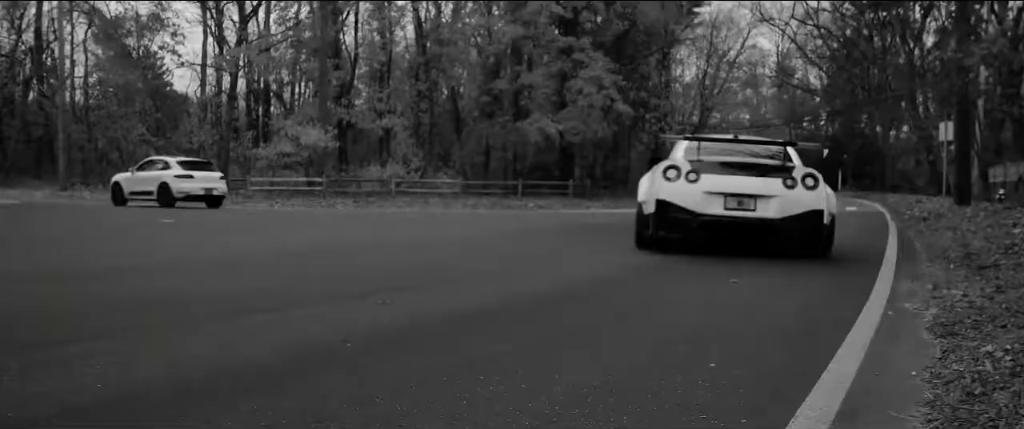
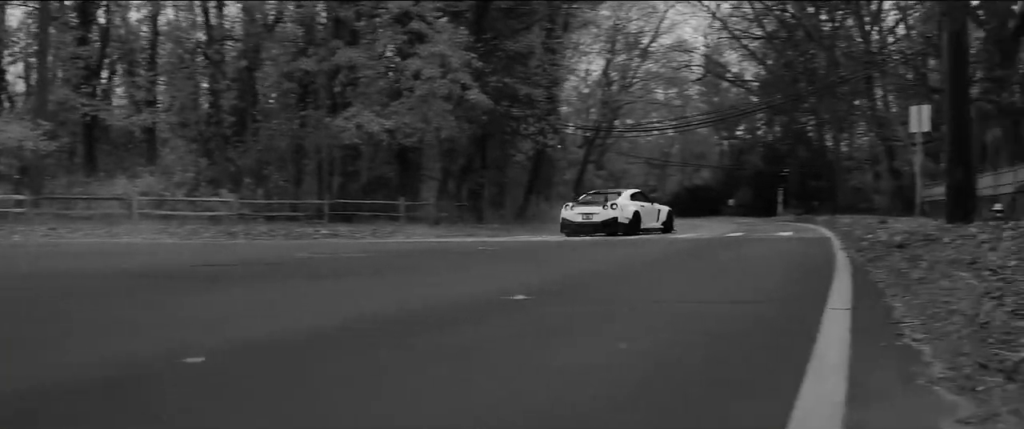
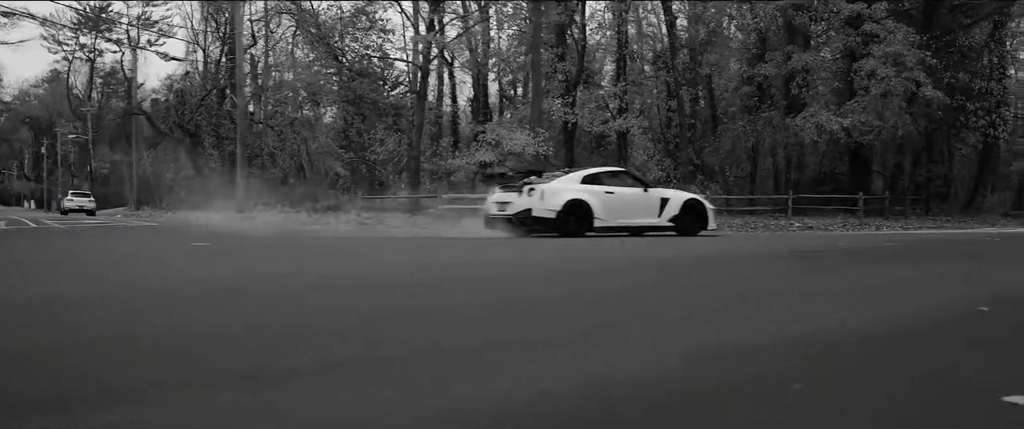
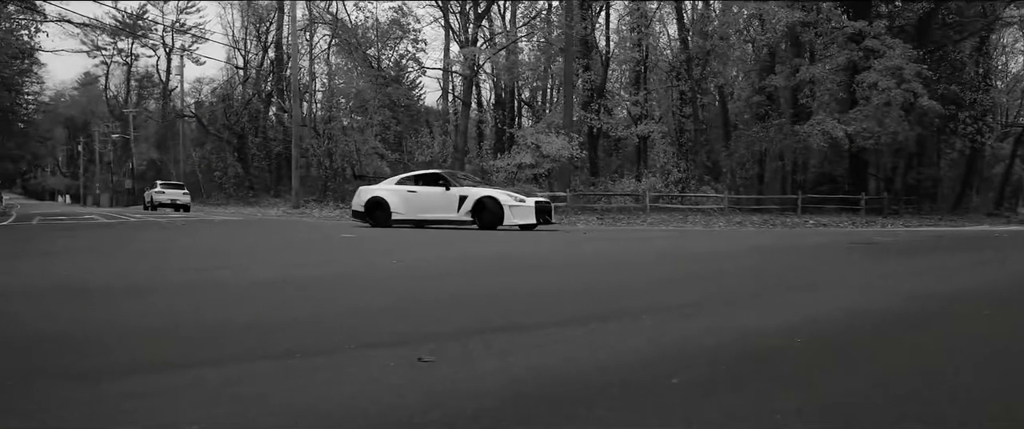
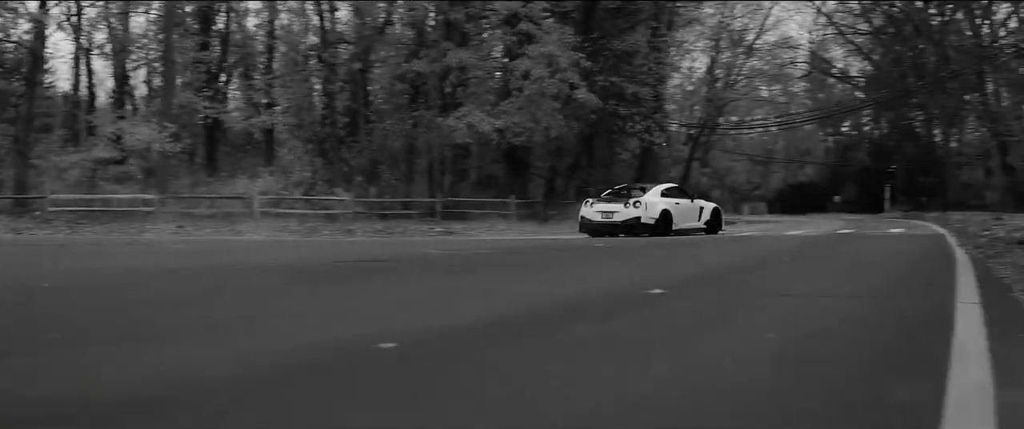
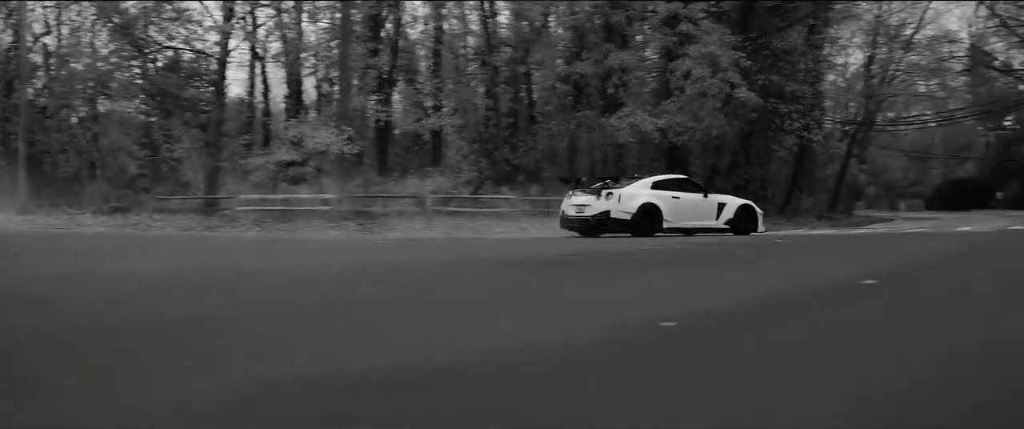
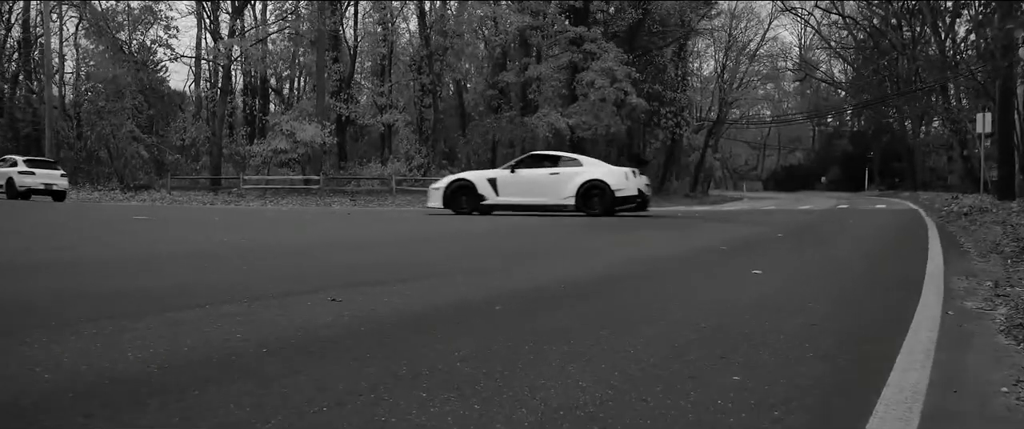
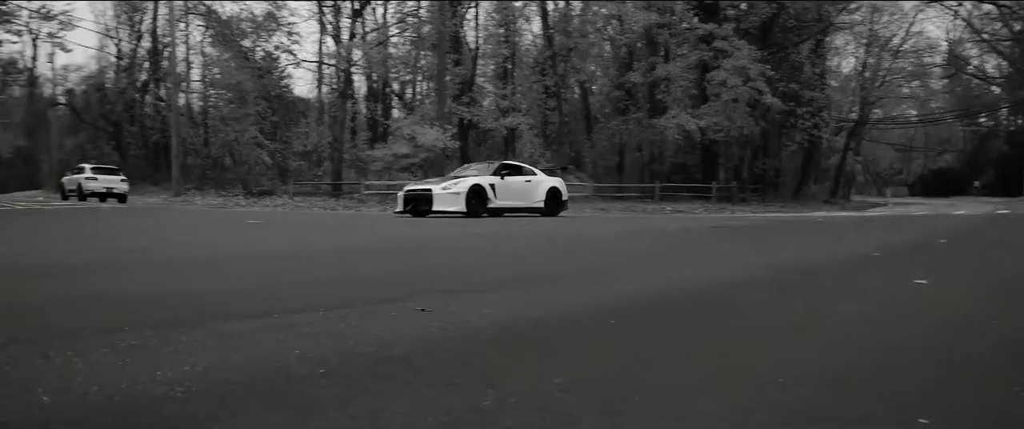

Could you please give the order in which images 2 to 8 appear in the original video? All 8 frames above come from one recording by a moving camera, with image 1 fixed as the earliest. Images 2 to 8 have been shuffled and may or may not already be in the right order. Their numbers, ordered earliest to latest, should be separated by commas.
7, 8, 4, 3, 6, 5, 2
